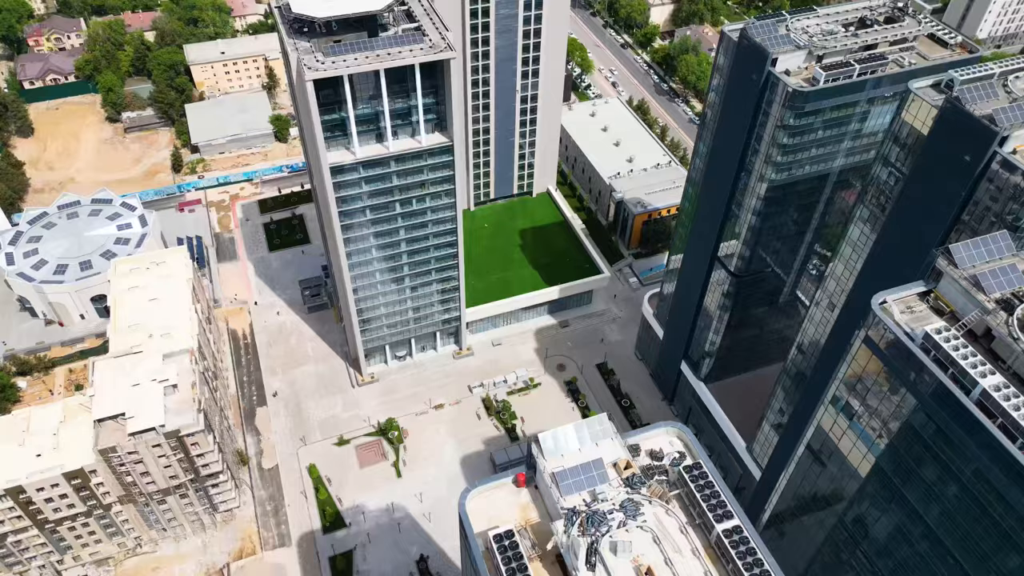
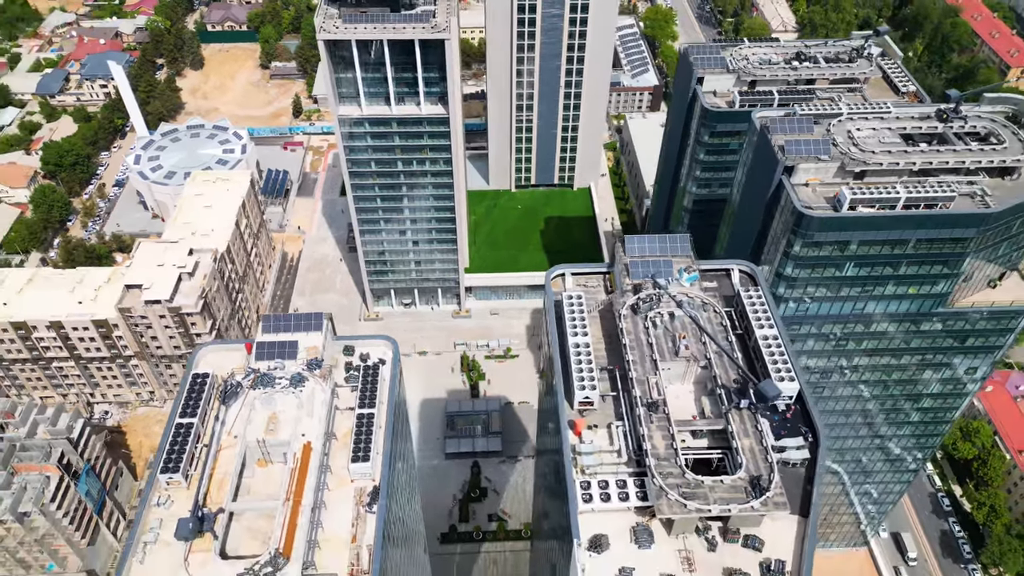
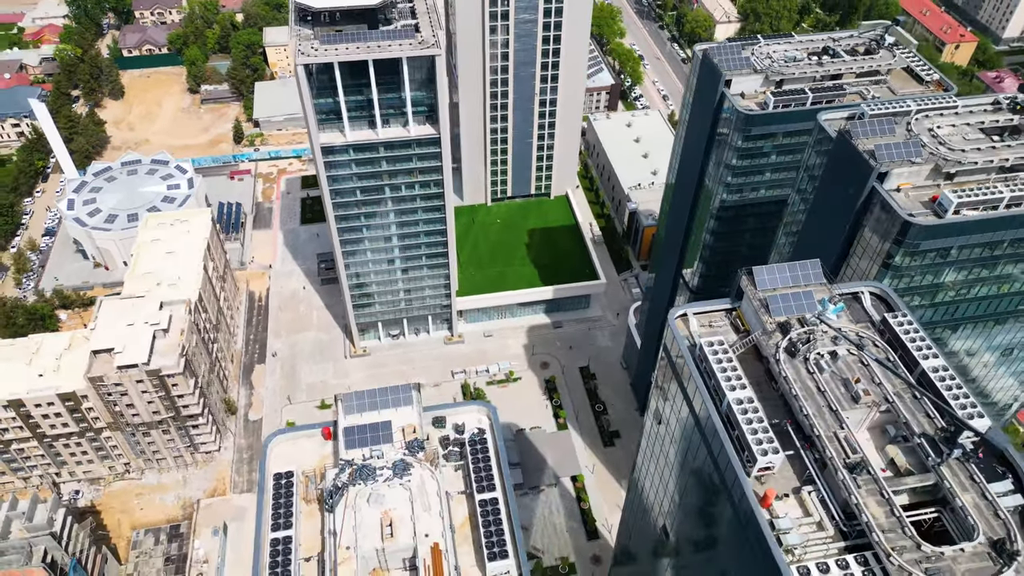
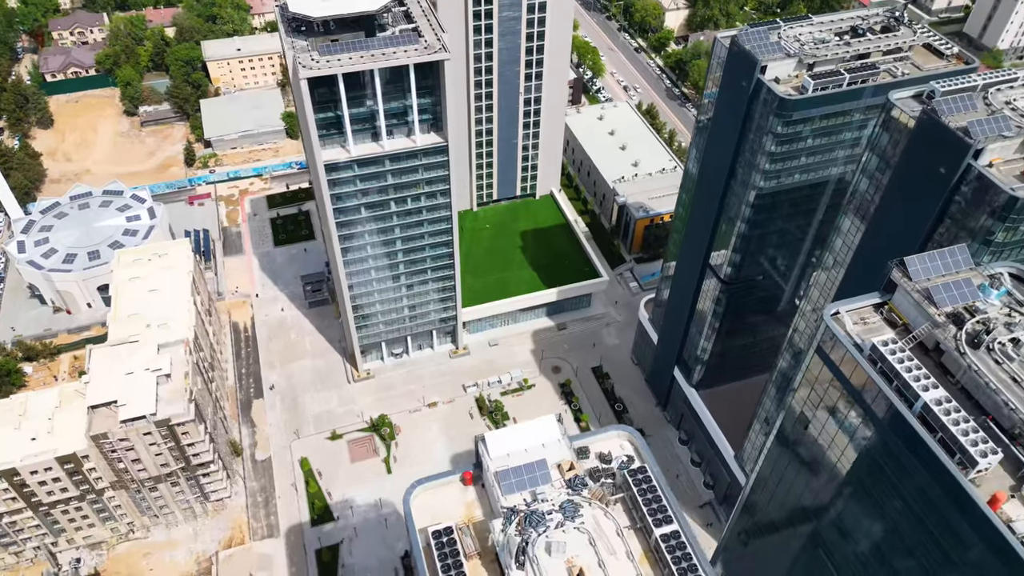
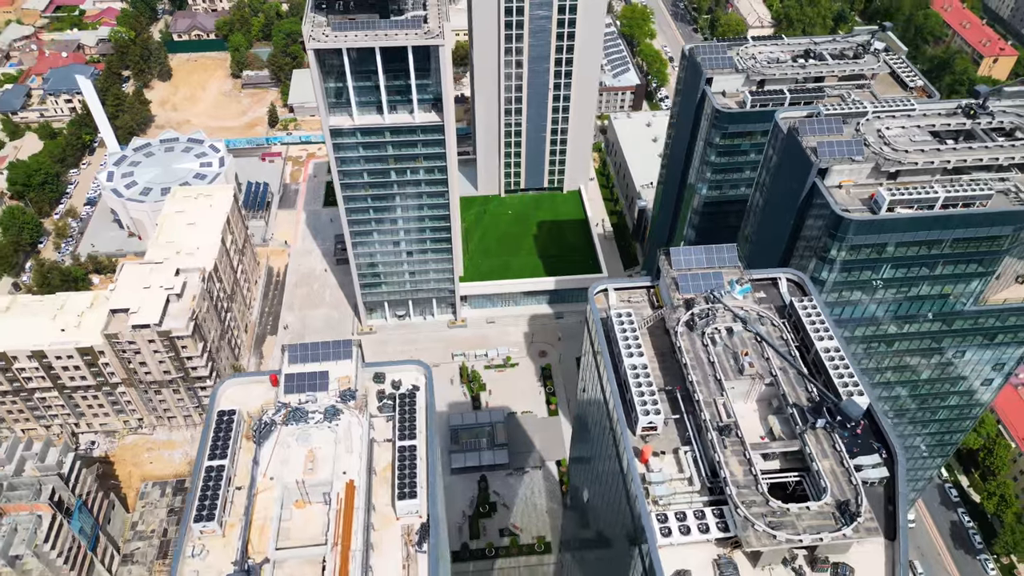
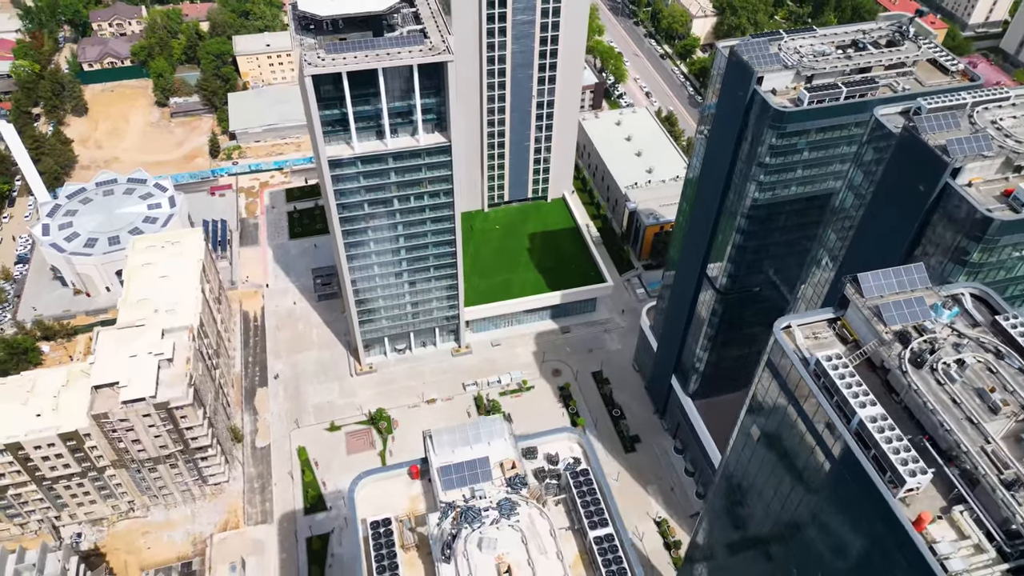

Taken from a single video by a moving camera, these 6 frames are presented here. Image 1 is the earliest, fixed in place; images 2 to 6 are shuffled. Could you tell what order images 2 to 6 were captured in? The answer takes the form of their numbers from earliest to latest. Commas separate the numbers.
4, 6, 3, 5, 2
